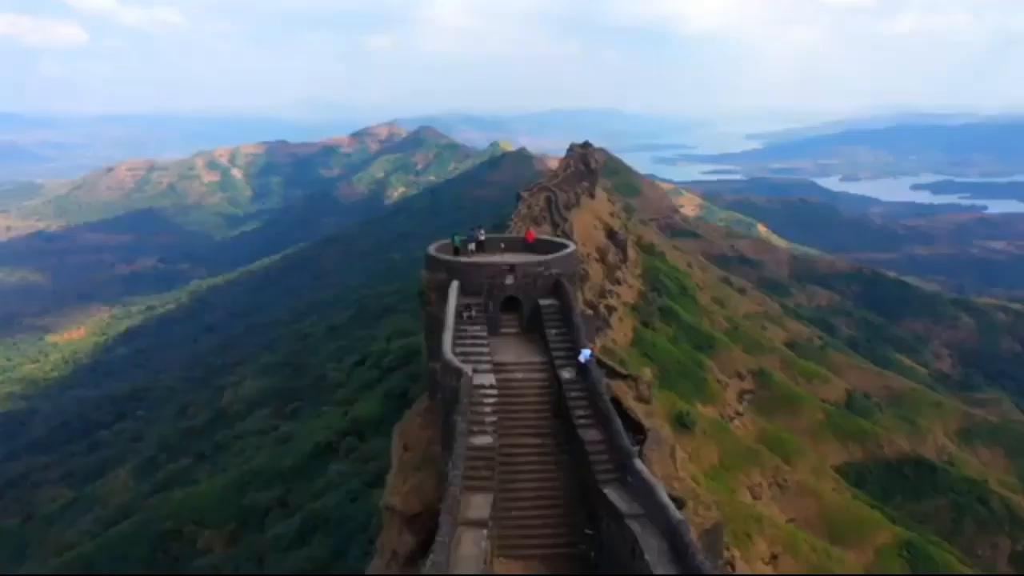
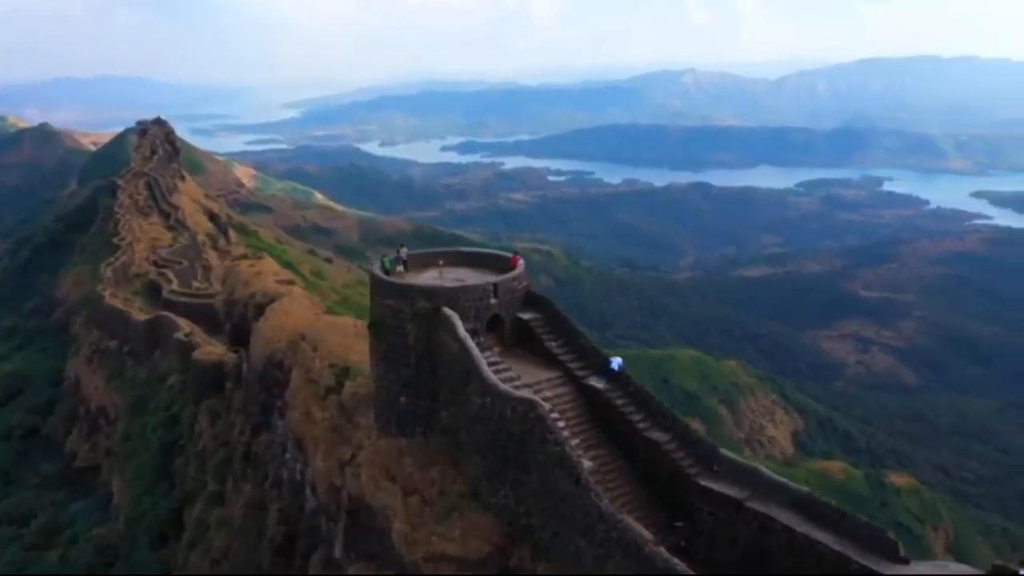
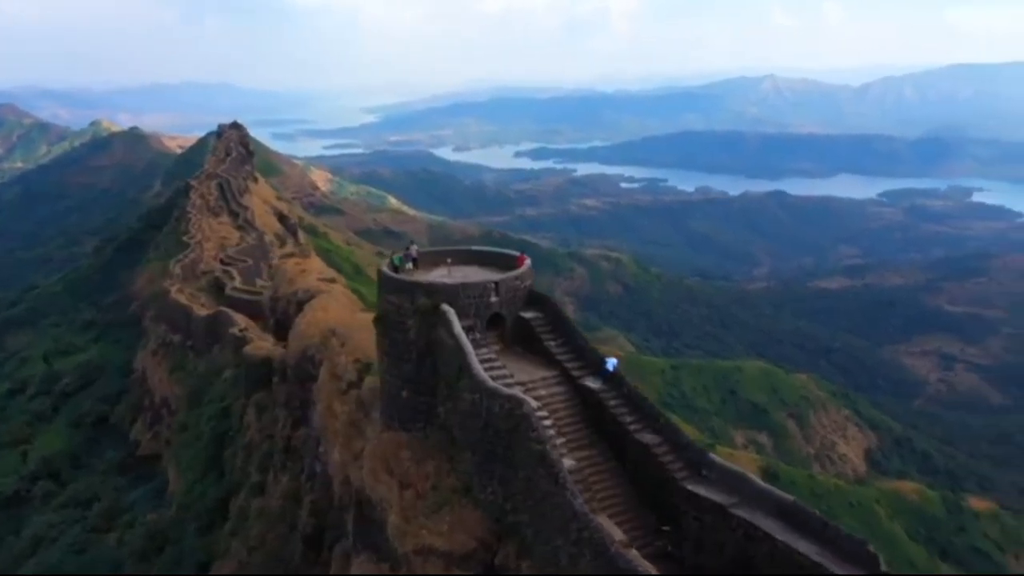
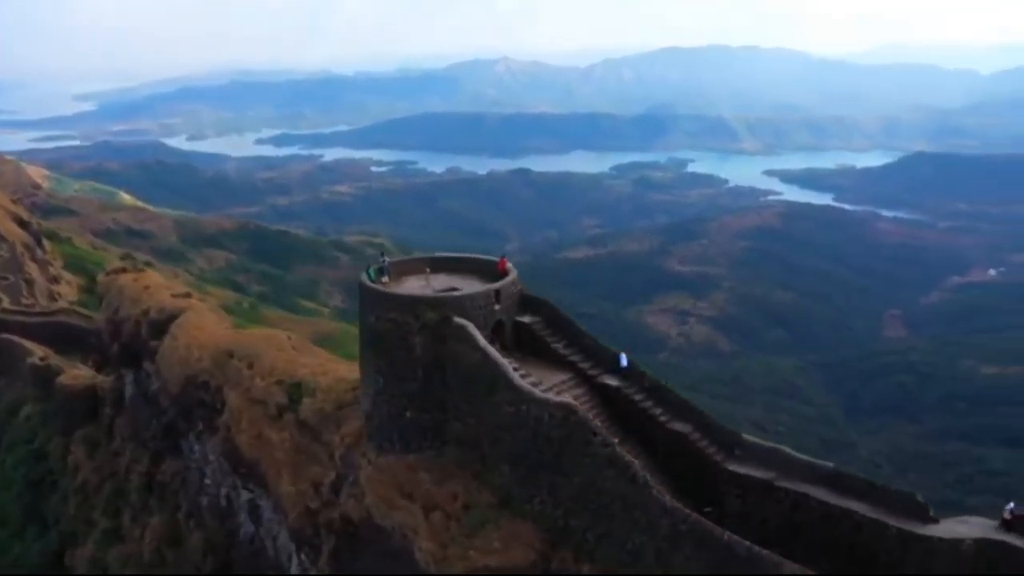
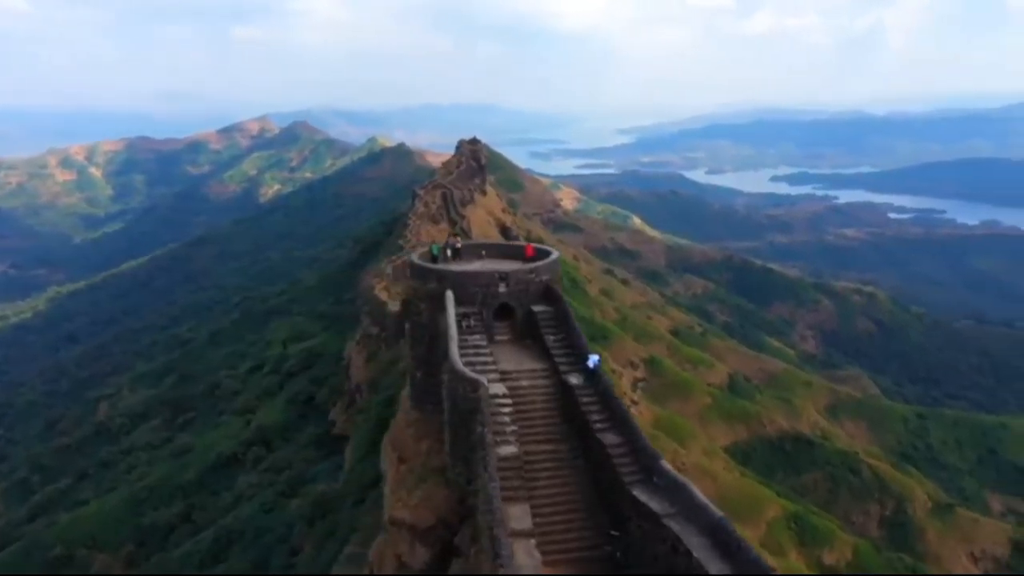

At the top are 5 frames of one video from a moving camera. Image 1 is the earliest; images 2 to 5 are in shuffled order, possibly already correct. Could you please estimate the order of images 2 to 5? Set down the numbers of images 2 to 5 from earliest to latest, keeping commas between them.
5, 3, 2, 4
